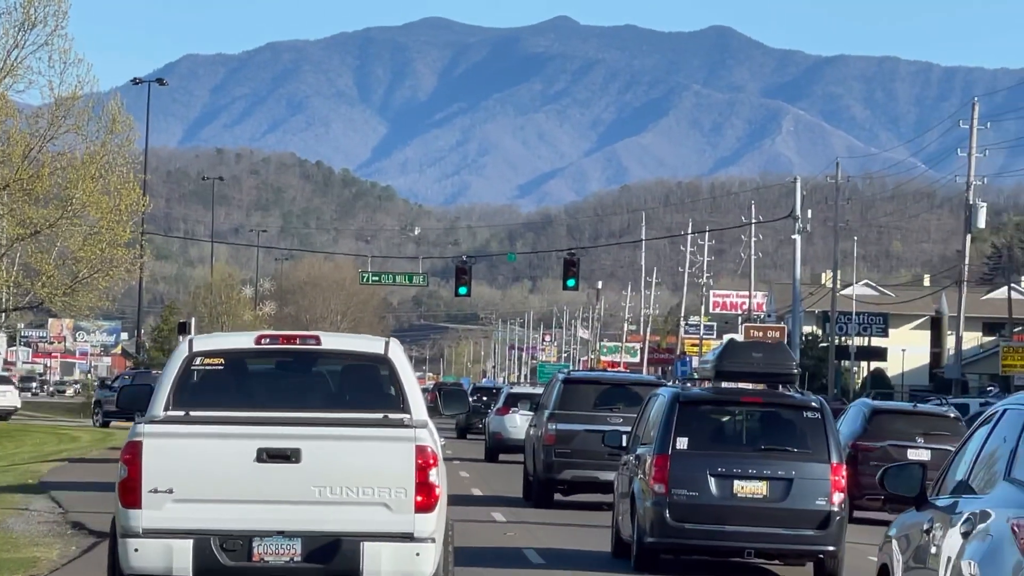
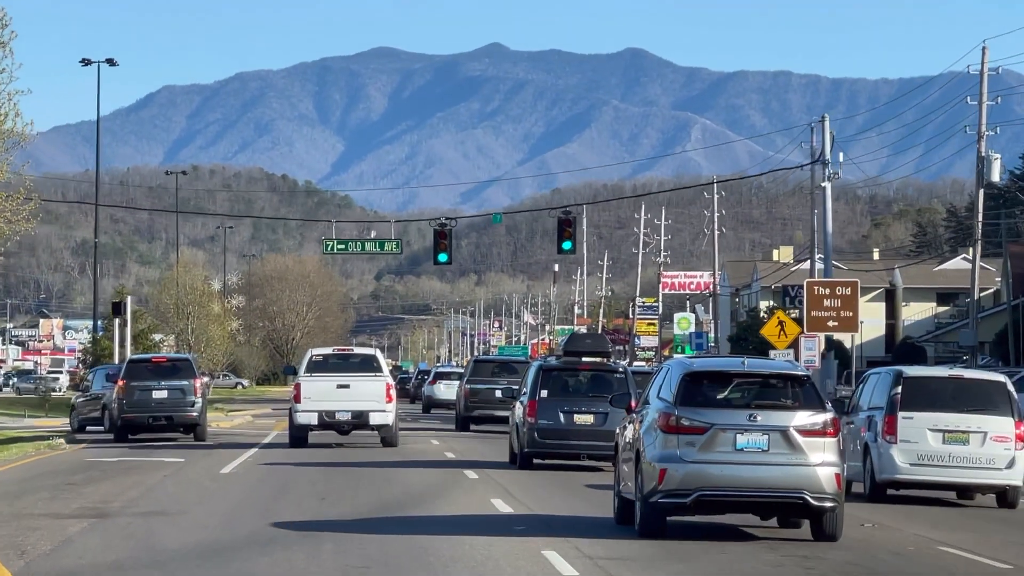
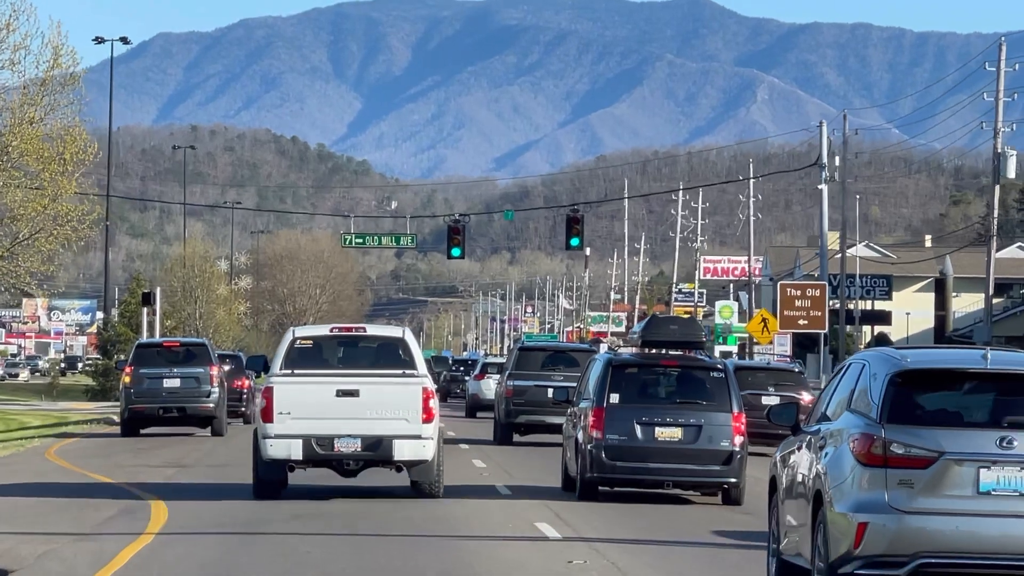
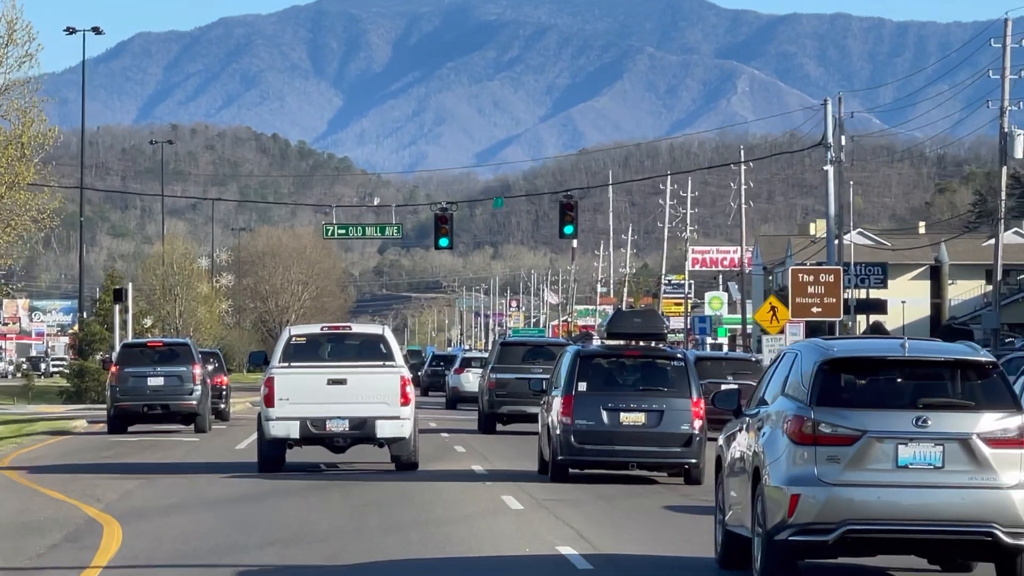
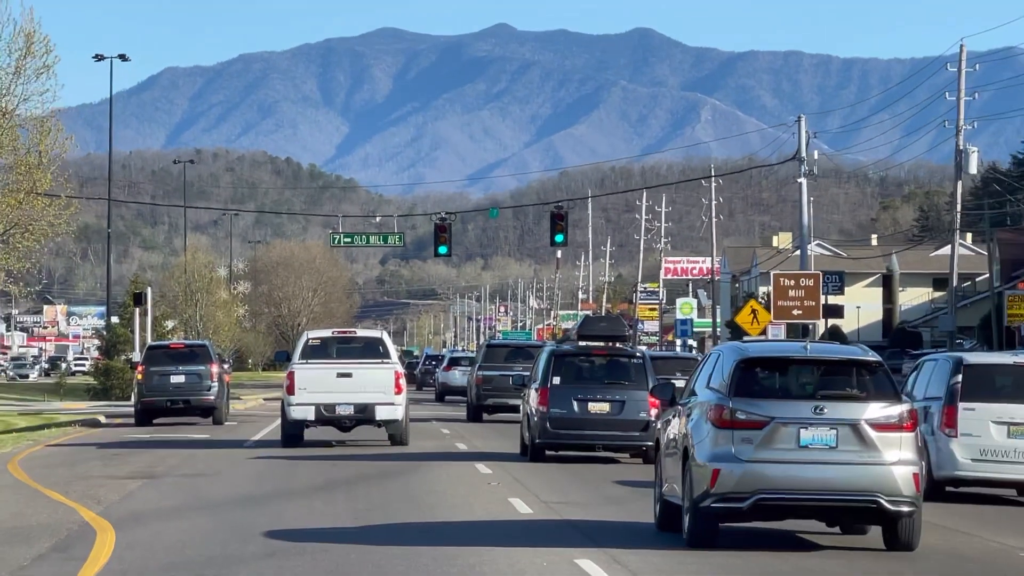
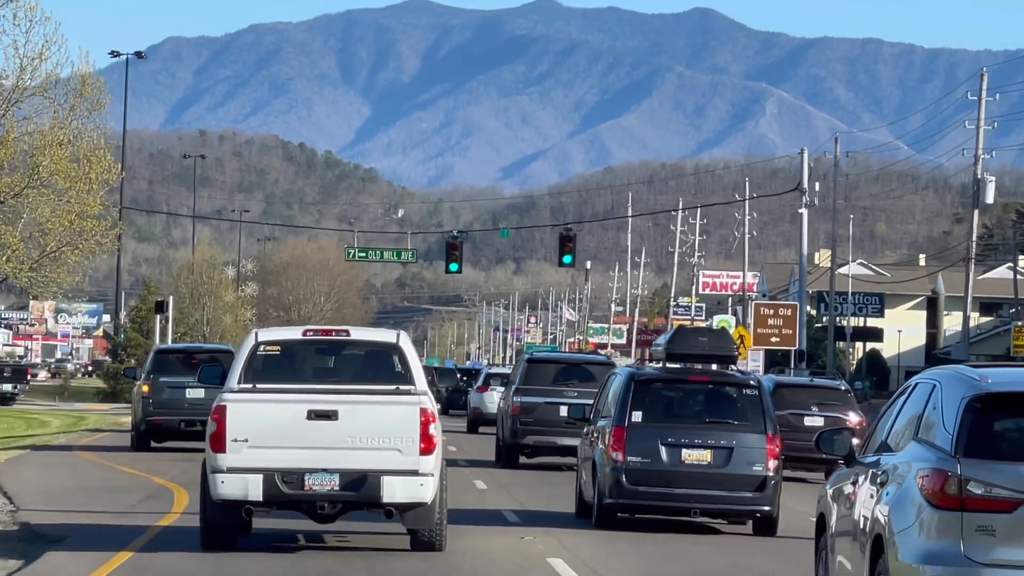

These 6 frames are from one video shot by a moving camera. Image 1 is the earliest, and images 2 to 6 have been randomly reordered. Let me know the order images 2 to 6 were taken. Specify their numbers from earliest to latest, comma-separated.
6, 3, 4, 5, 2
